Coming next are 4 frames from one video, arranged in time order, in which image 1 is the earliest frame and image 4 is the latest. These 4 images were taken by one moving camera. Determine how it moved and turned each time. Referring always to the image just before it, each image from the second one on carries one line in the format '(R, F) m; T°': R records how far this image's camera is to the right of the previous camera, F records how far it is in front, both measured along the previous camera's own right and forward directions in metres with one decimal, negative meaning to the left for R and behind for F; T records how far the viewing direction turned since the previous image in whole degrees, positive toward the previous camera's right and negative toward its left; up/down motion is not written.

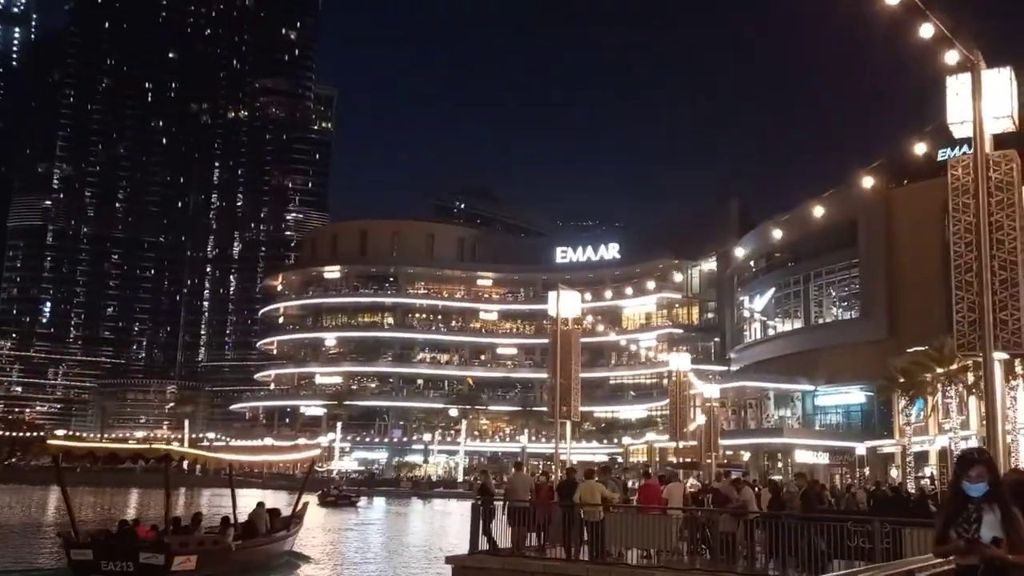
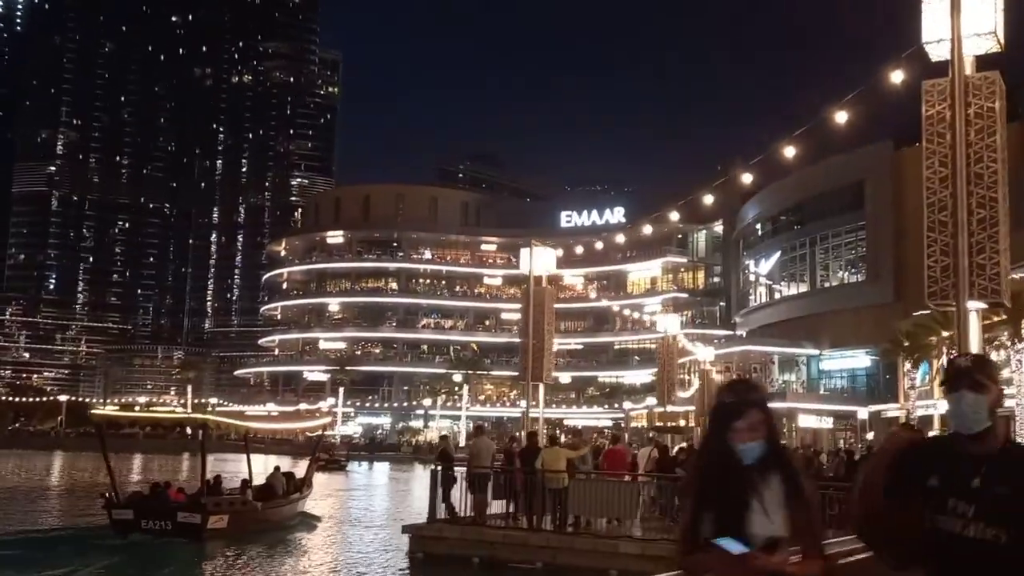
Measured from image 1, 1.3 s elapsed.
(+2.8, +3.3) m; -2°
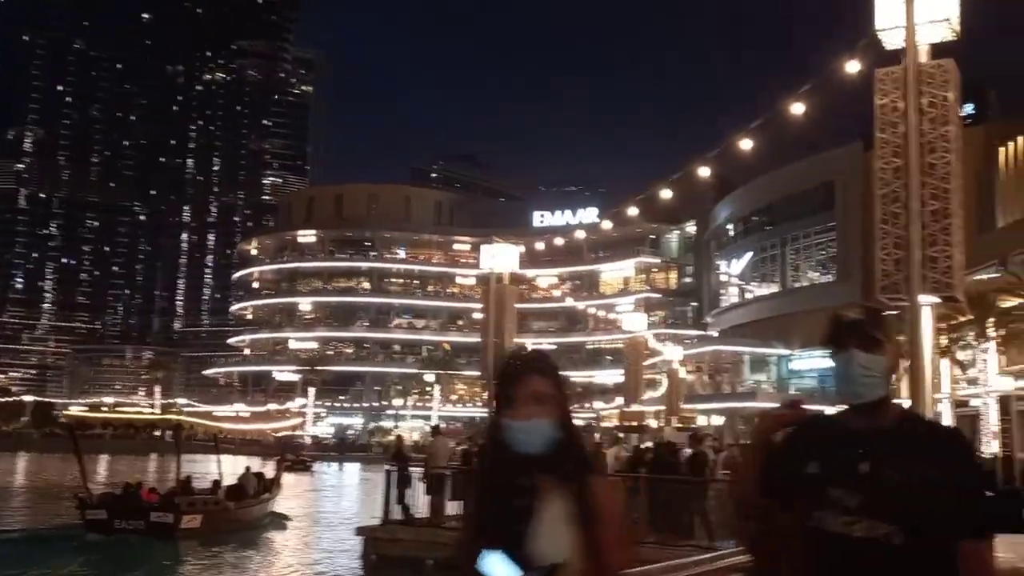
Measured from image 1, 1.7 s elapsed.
(+0.1, +0.2) m; +2°
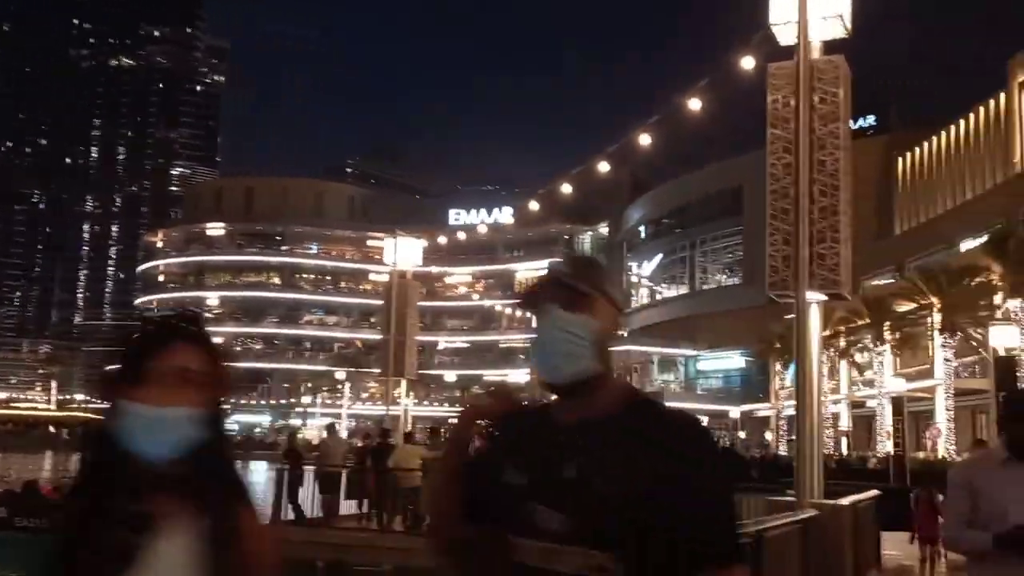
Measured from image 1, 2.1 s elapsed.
(+0.1, +0.1) m; +5°
